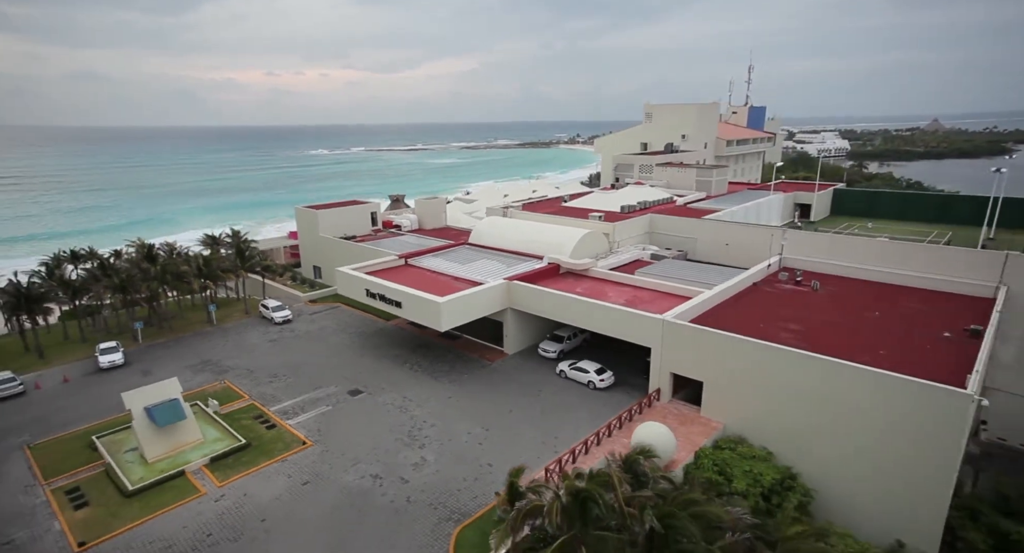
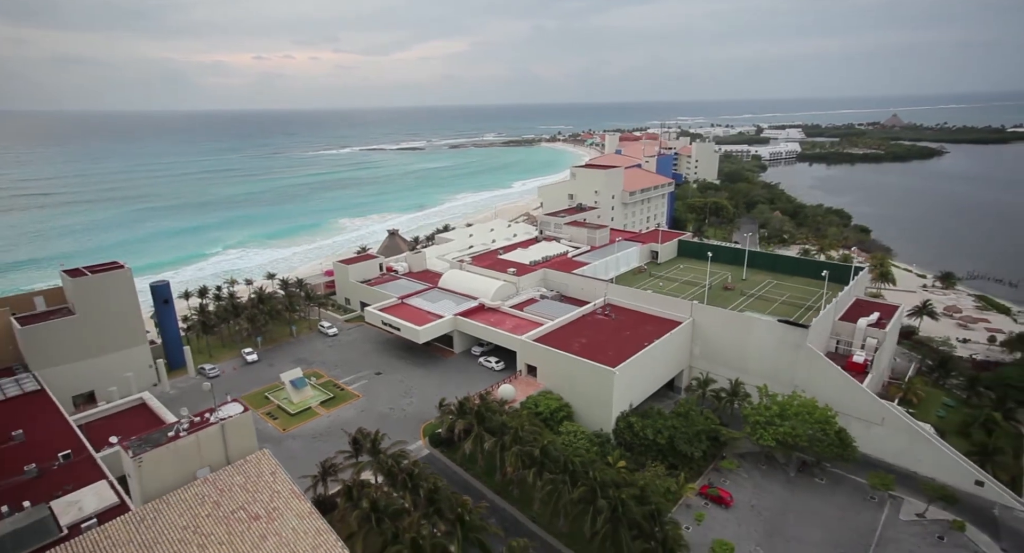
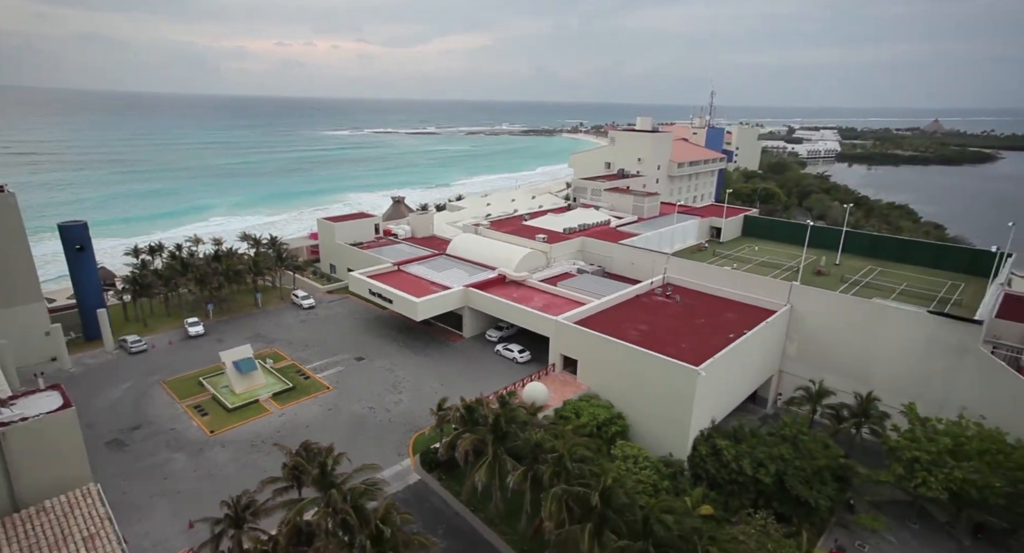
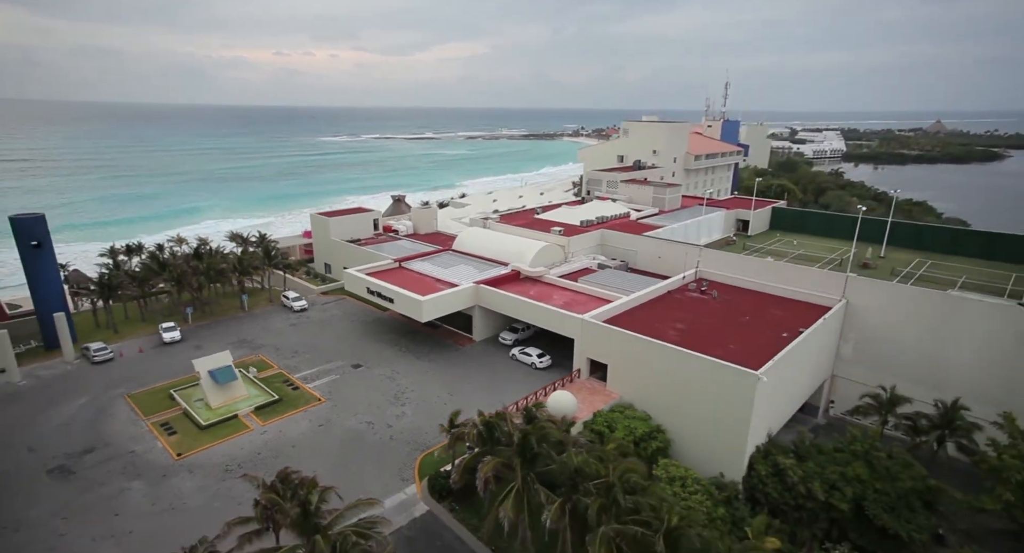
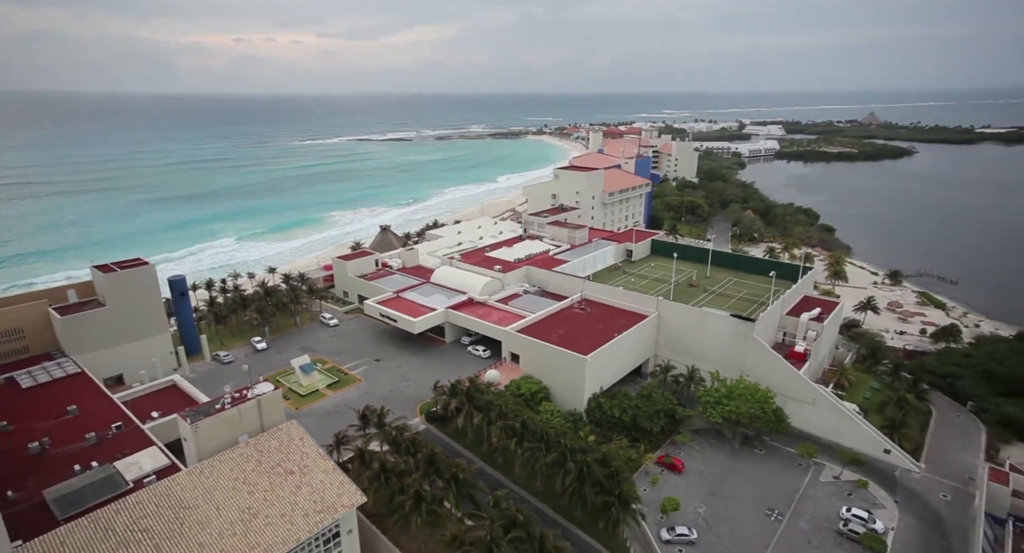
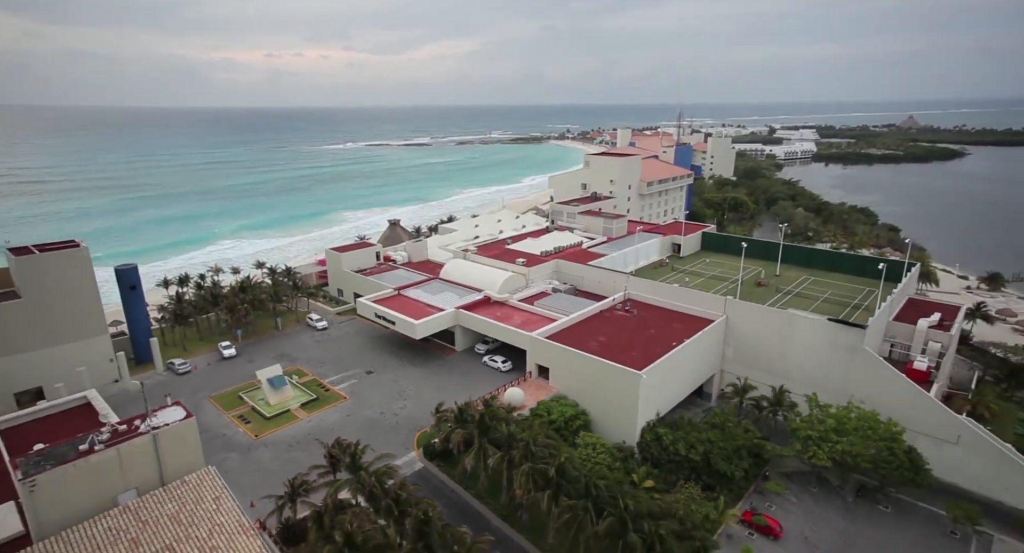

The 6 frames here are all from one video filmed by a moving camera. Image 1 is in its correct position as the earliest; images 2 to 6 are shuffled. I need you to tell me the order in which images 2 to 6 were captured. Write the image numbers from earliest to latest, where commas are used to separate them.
4, 3, 6, 2, 5
